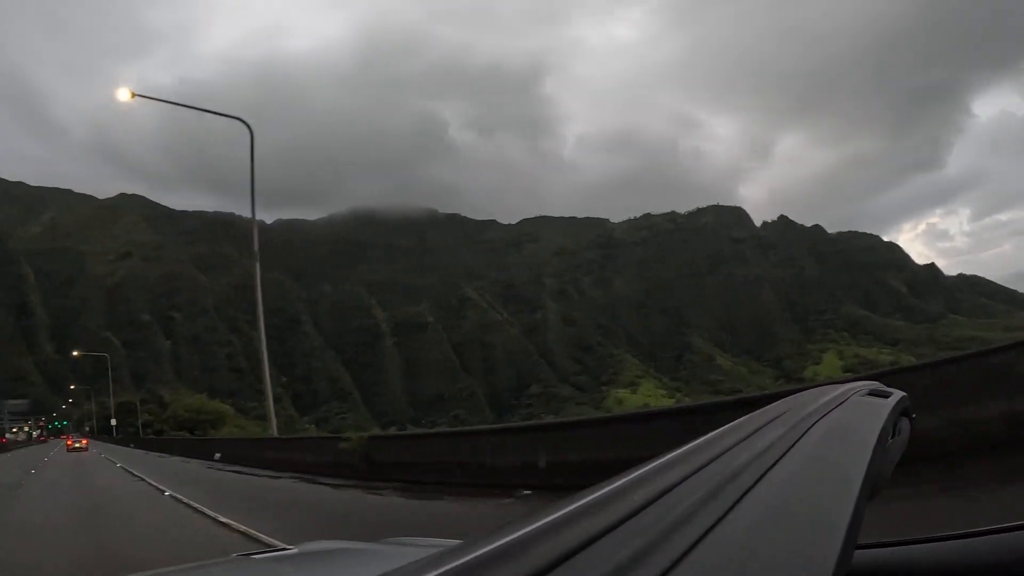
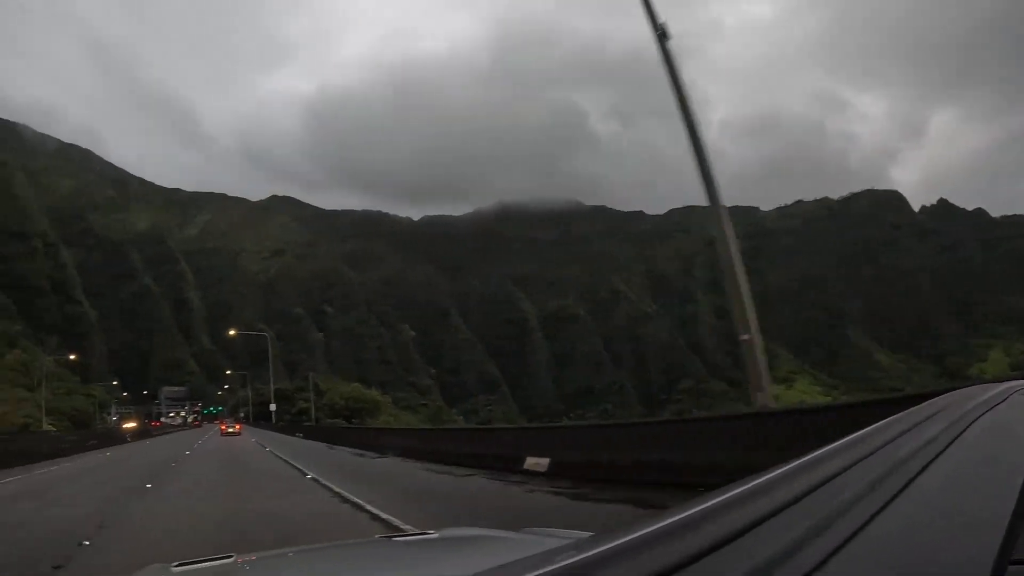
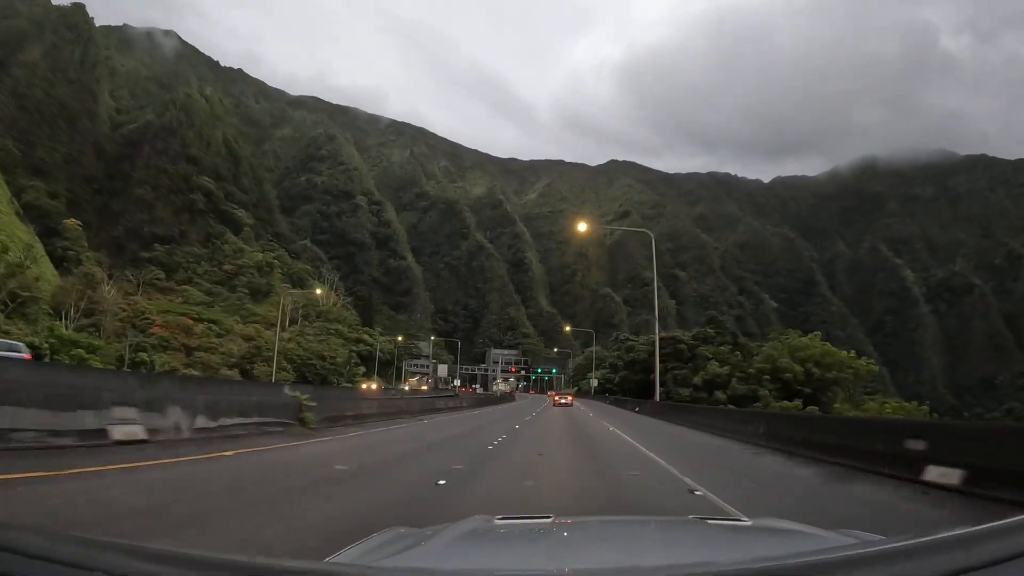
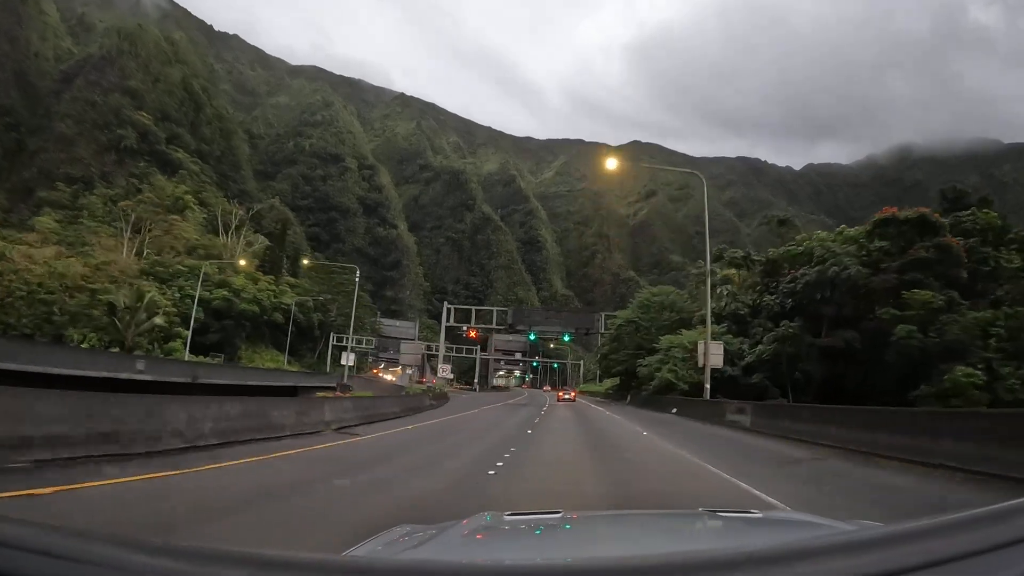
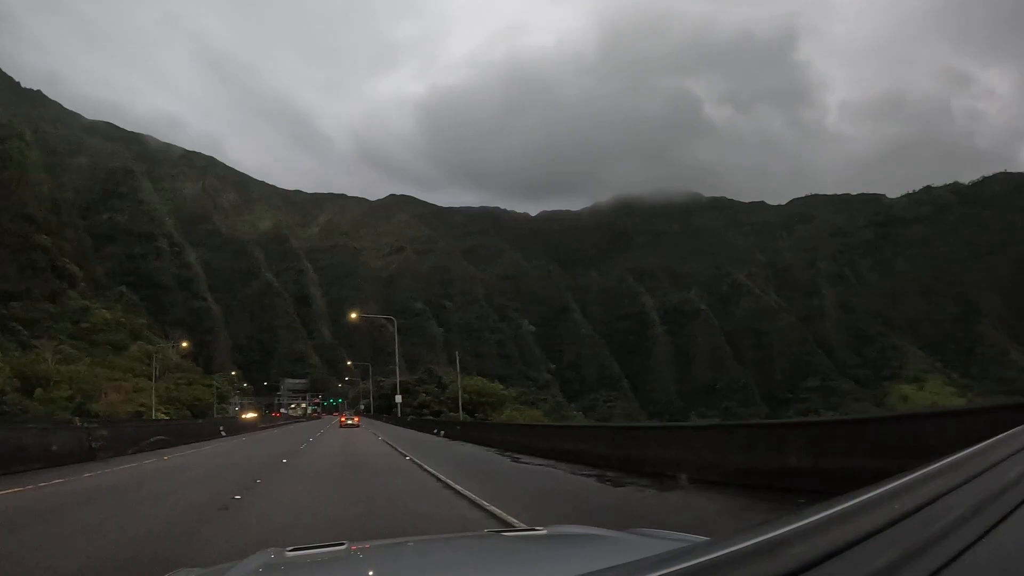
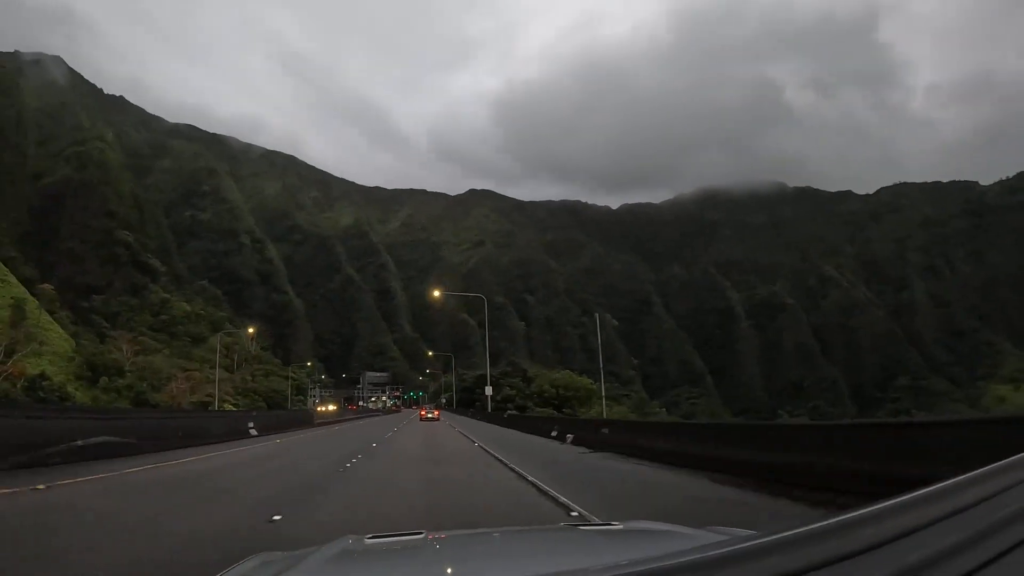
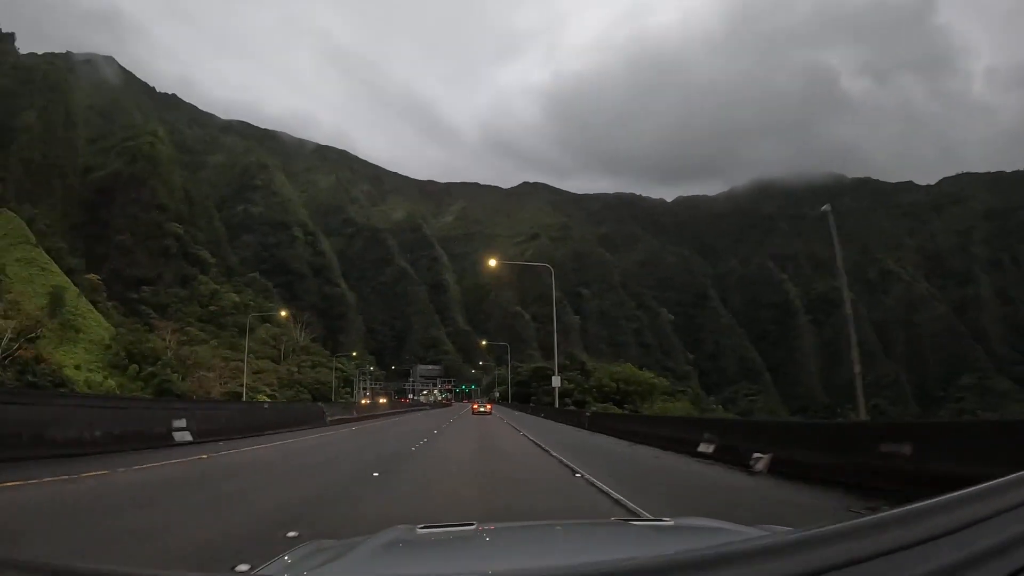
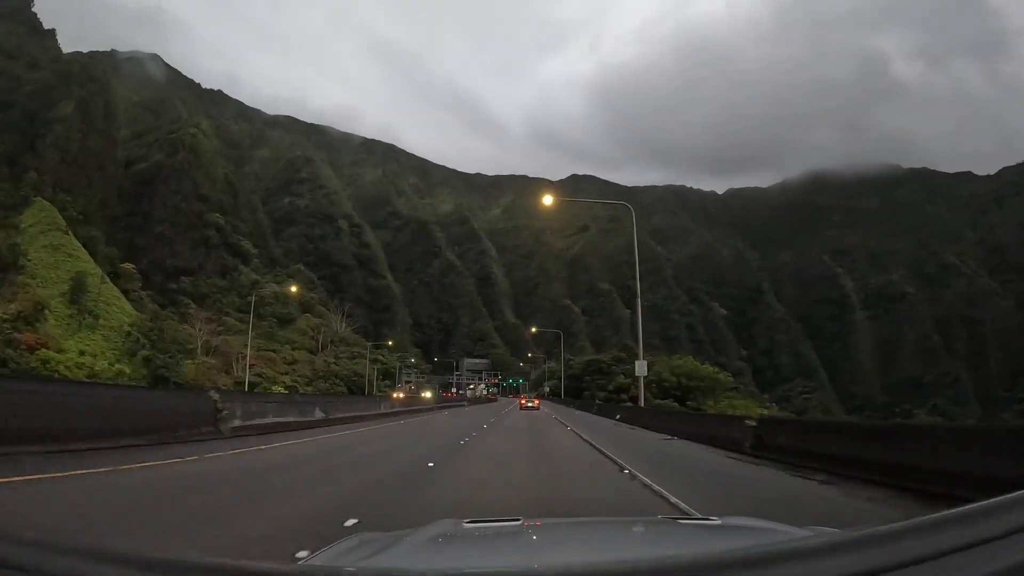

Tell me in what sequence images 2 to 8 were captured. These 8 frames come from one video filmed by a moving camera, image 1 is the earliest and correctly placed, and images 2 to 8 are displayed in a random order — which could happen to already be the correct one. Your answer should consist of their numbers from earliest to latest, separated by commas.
2, 5, 6, 7, 8, 3, 4
